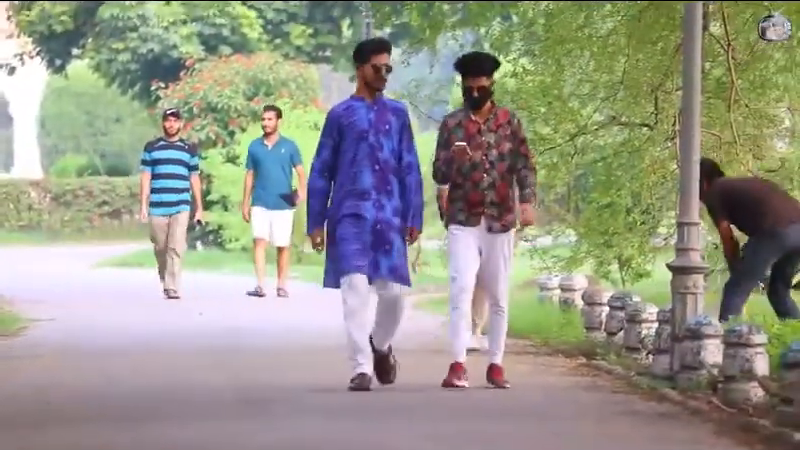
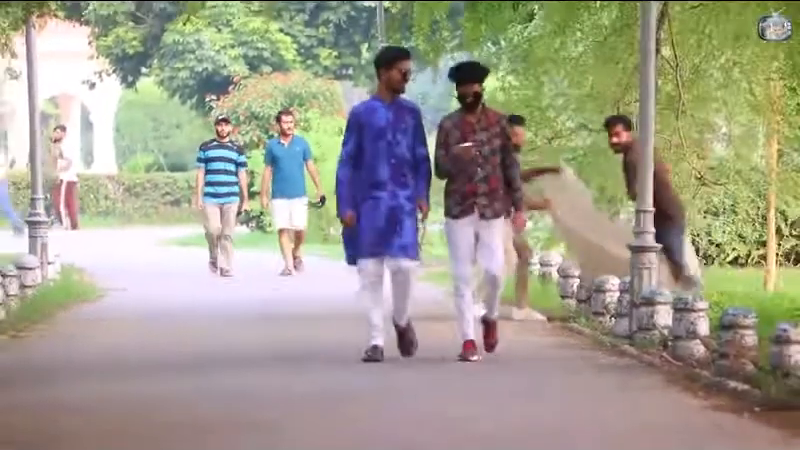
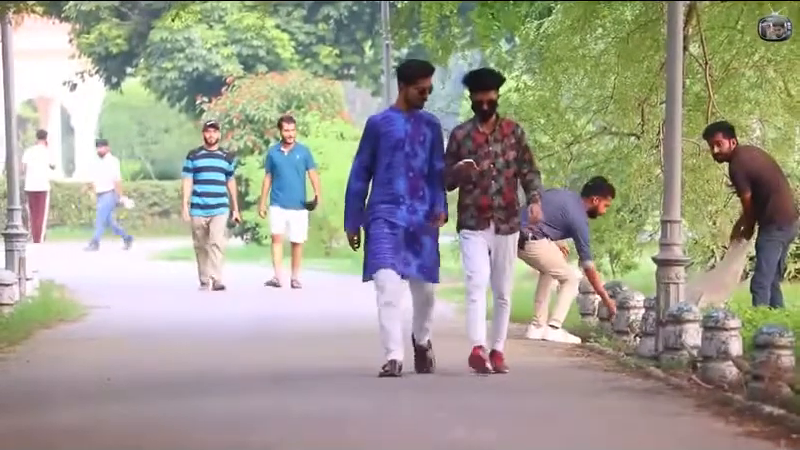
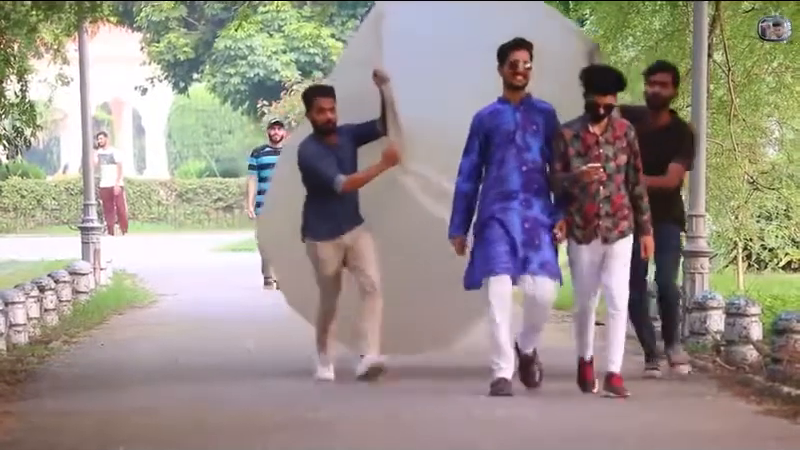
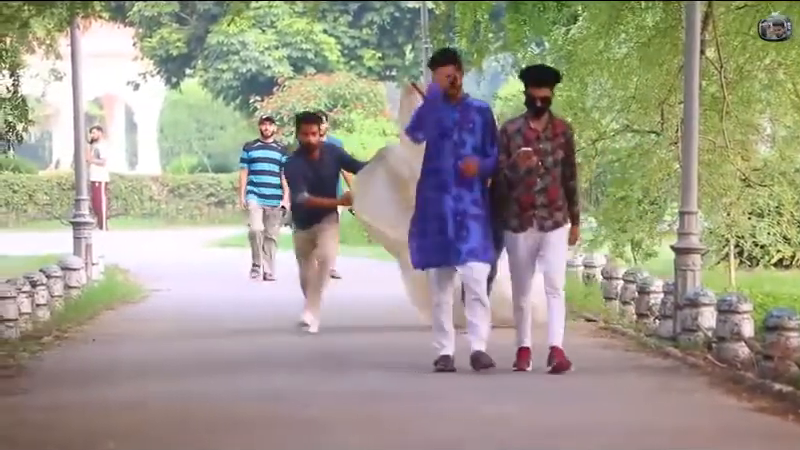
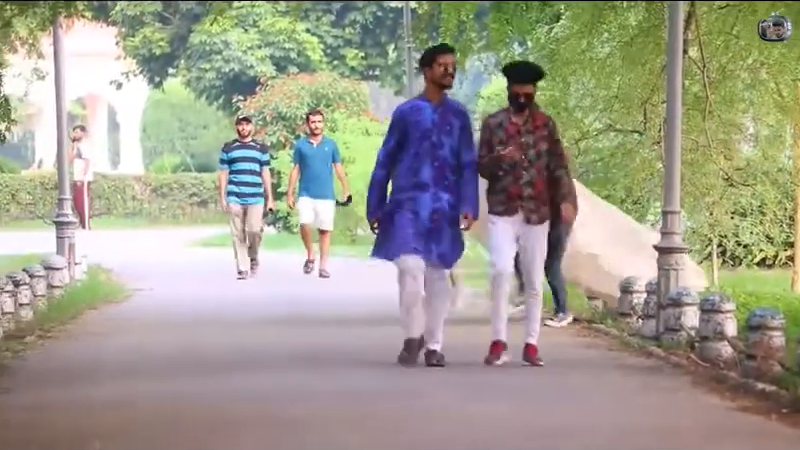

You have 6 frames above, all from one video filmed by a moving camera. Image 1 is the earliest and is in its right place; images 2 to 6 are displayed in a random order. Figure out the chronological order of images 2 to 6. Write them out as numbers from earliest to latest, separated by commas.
3, 2, 6, 5, 4
